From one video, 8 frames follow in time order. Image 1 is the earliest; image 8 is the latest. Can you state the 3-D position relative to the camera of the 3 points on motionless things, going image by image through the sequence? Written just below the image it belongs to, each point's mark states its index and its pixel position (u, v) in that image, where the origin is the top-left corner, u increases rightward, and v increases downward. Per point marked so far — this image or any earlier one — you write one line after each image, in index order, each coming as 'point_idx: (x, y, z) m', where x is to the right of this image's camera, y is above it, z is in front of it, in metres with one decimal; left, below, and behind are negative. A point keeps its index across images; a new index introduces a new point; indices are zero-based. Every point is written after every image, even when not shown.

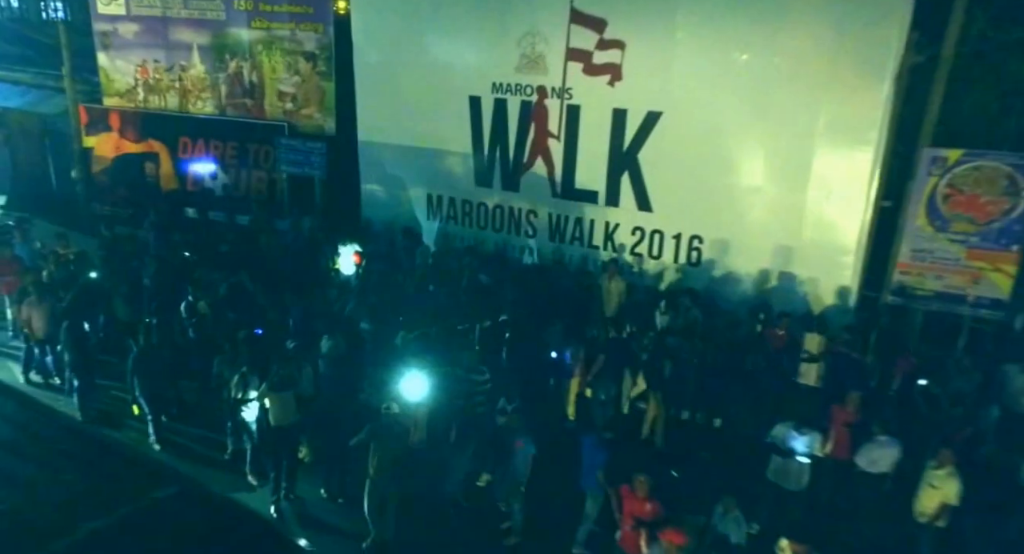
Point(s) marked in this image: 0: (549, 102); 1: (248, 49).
0: (+0.5, +2.6, +10.7) m
1: (-4.5, +3.9, +12.4) m
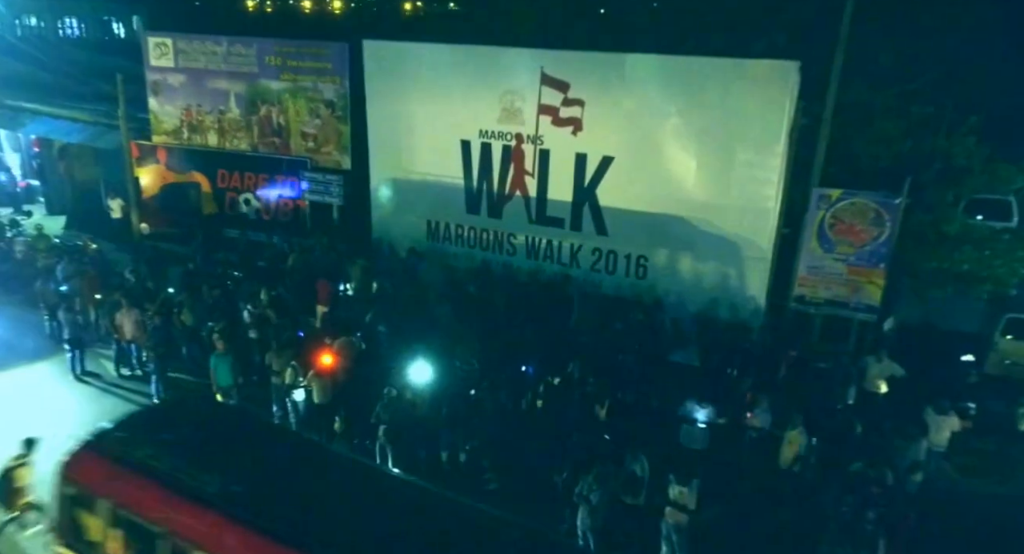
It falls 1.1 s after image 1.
0: (+0.2, +2.2, +11.8) m
1: (-4.6, +3.5, +14.0) m
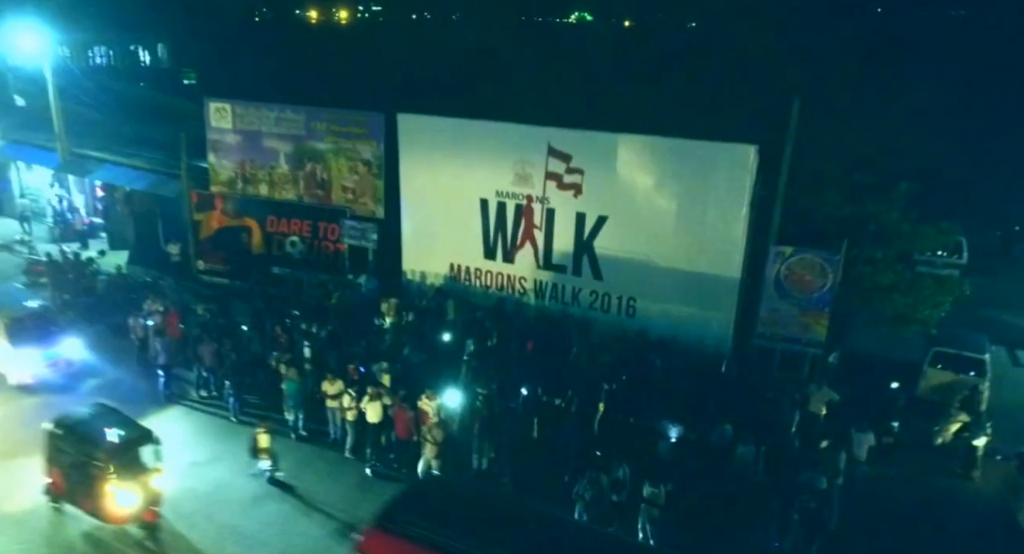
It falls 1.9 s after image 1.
0: (+0.4, +1.4, +14.2) m
1: (-4.4, +2.8, +16.4) m
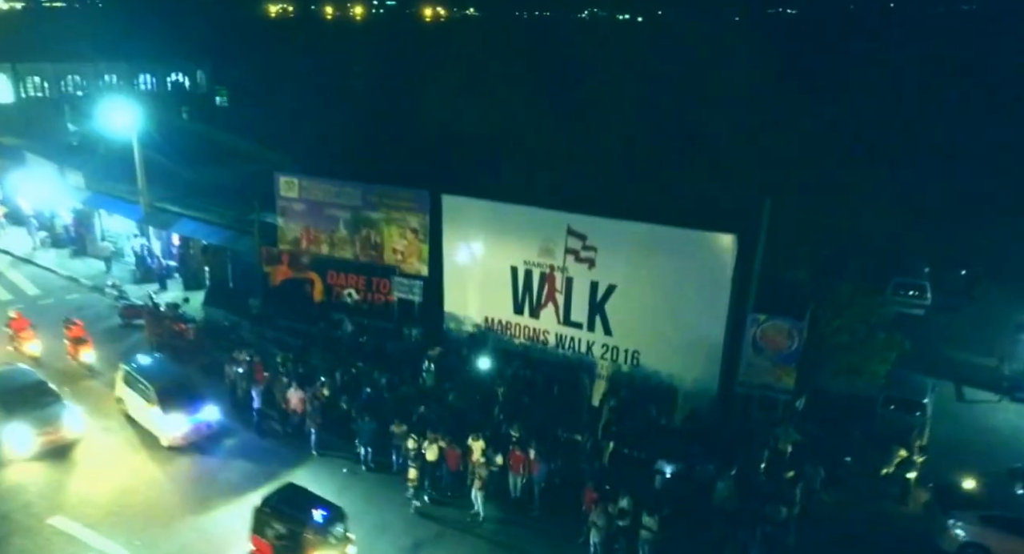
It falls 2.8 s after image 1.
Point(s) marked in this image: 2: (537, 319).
0: (+1.0, +0.1, +17.2) m
1: (-3.7, +1.5, +19.4) m
2: (+0.6, -1.0, +17.7) m
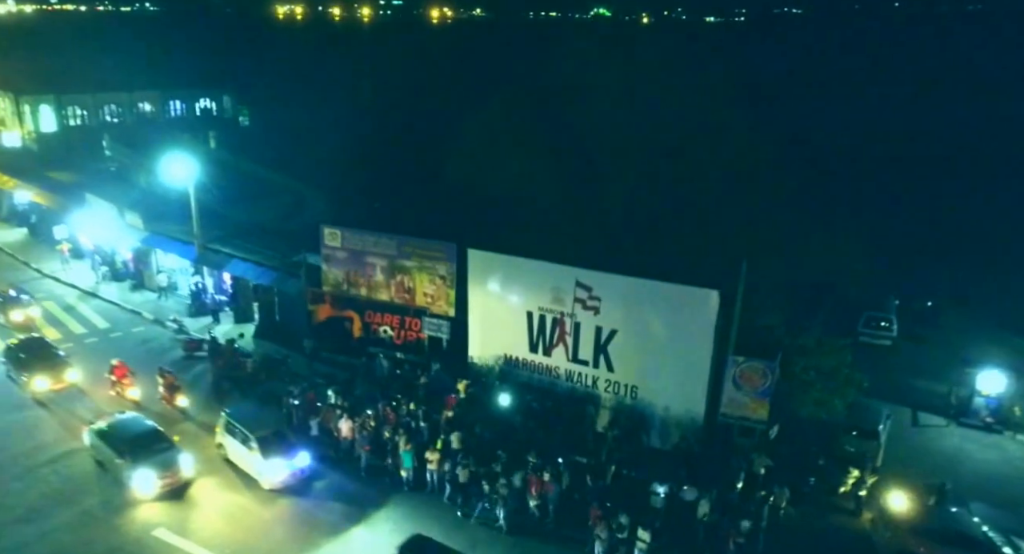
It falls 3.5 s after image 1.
0: (+1.5, -1.1, +20.1) m
1: (-3.2, +0.2, +22.4) m
2: (+1.0, -2.3, +20.6) m
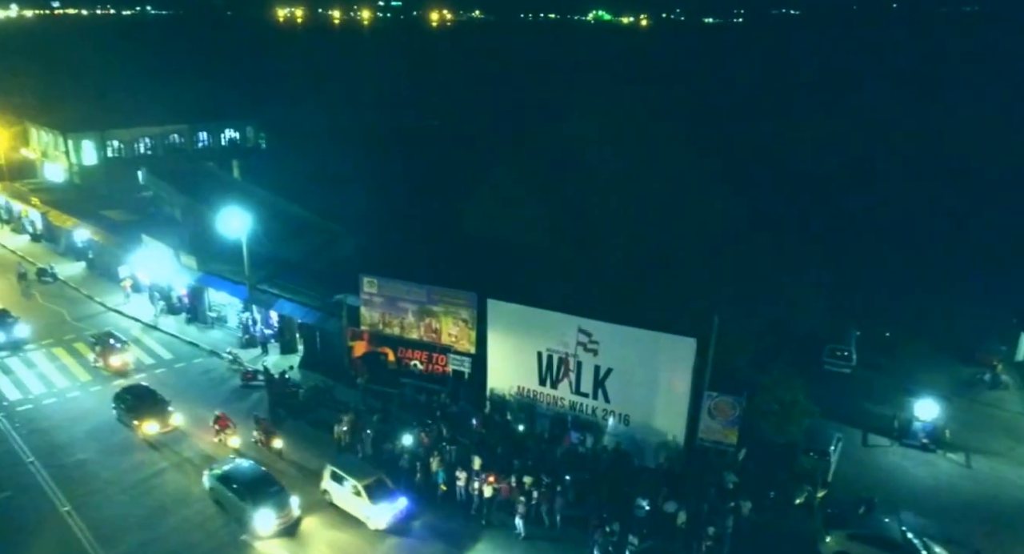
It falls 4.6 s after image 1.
0: (+1.9, -2.7, +24.1) m
1: (-2.8, -1.3, +26.4) m
2: (+1.5, -3.9, +24.6) m
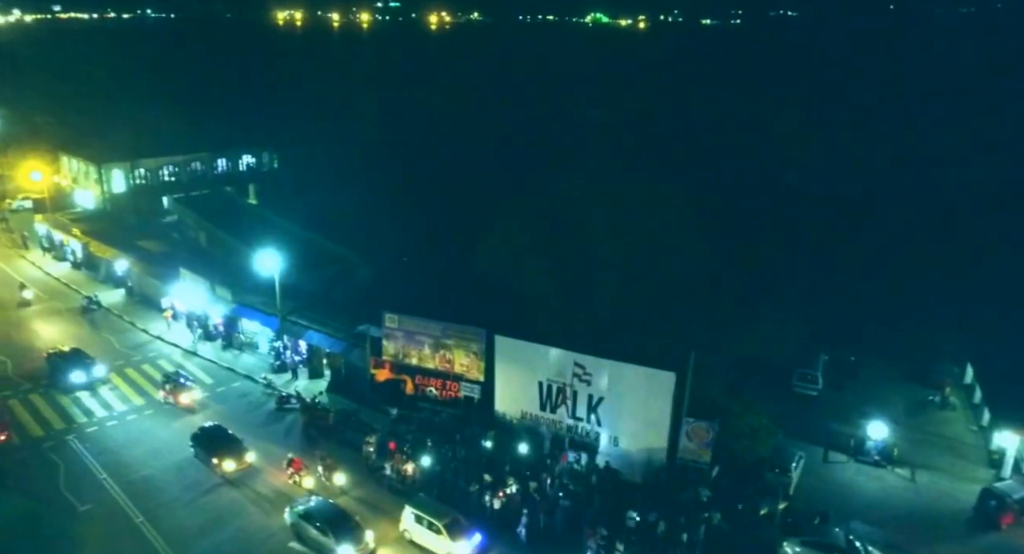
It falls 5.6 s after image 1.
0: (+2.1, -4.3, +27.8) m
1: (-2.6, -2.9, +30.0) m
2: (+1.7, -5.4, +28.3) m
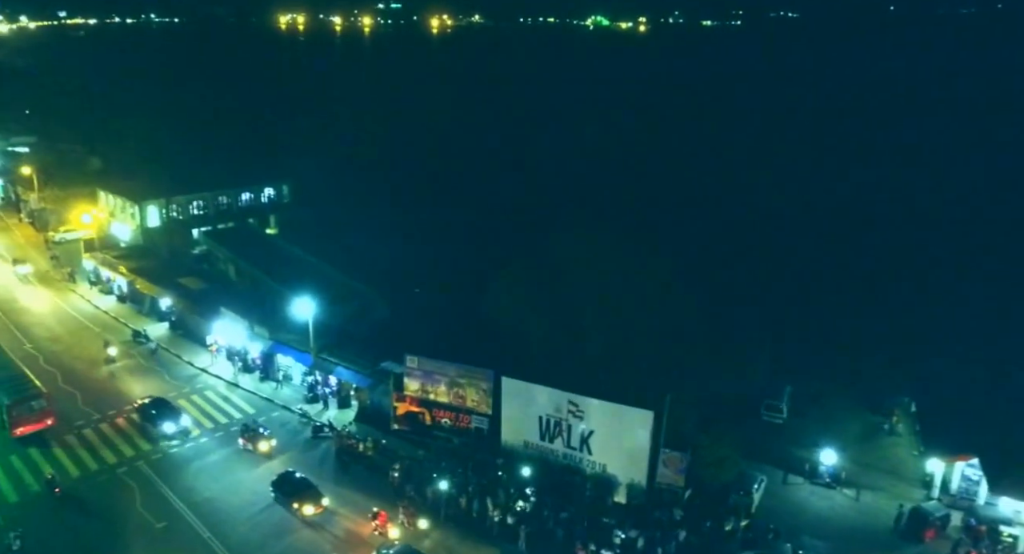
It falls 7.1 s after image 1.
0: (+2.3, -6.6, +32.8) m
1: (-2.5, -5.2, +35.0) m
2: (+1.8, -7.7, +33.2) m
